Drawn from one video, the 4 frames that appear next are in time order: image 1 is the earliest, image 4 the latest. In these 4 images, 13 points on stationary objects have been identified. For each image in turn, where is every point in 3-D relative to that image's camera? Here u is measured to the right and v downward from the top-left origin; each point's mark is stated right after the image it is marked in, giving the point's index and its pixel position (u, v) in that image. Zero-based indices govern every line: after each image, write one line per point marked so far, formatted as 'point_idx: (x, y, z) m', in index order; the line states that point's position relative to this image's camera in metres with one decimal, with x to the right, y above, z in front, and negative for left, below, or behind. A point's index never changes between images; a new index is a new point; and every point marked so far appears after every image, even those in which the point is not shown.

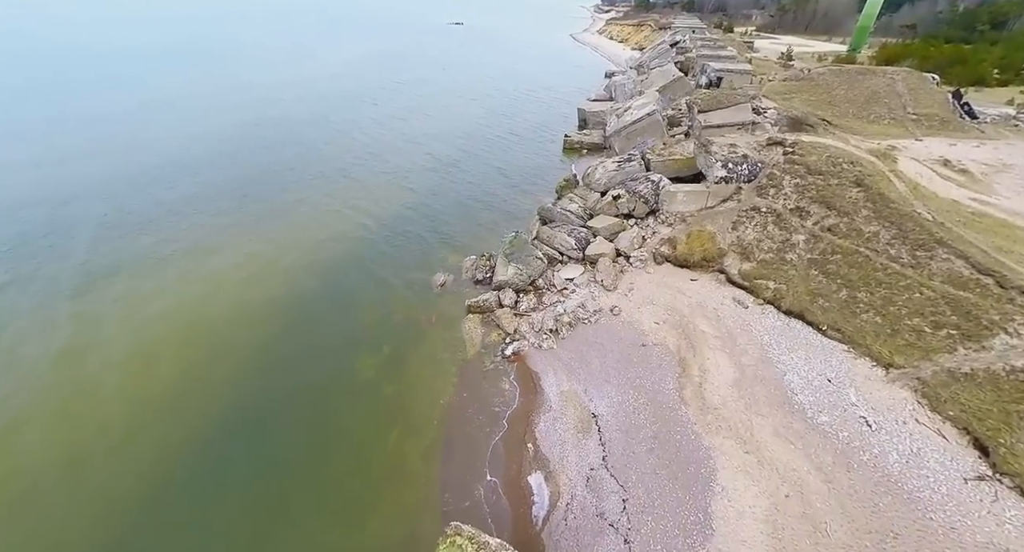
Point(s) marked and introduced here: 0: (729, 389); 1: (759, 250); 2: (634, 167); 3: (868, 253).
0: (+4.3, -2.2, +9.2) m
1: (+6.5, +0.7, +12.2) m
2: (+4.4, +3.9, +16.8) m
3: (+8.2, +0.5, +10.6) m
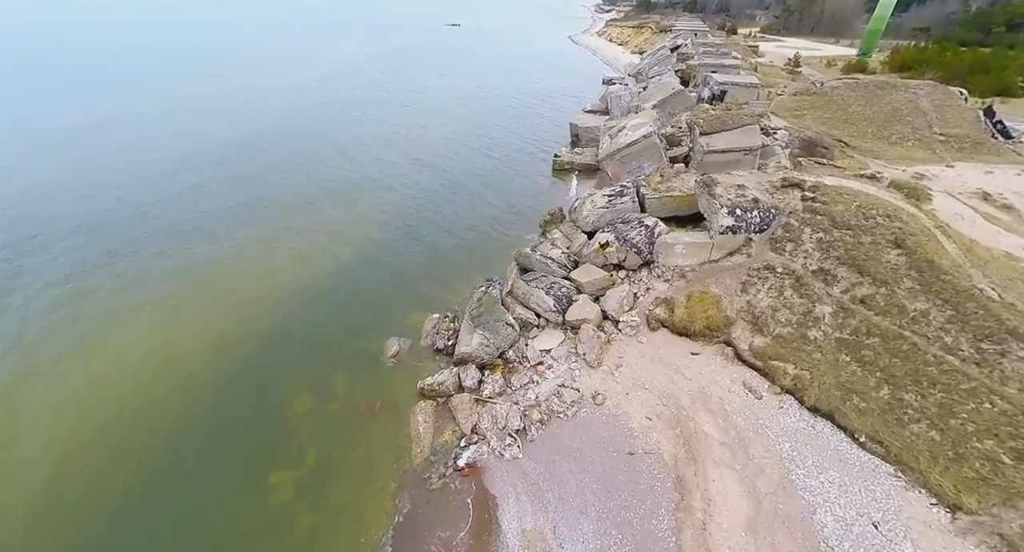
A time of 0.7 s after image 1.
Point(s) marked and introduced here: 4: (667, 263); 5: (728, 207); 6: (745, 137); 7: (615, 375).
0: (+3.5, -3.9, +7.0) m
1: (+5.7, -1.0, +10.0) m
2: (+3.6, +2.2, +14.7) m
3: (+7.4, -1.1, +8.4) m
4: (+4.0, +0.3, +12.0) m
5: (+5.4, +1.8, +11.6) m
6: (+9.2, +5.4, +18.2) m
7: (+2.3, -2.2, +10.2) m
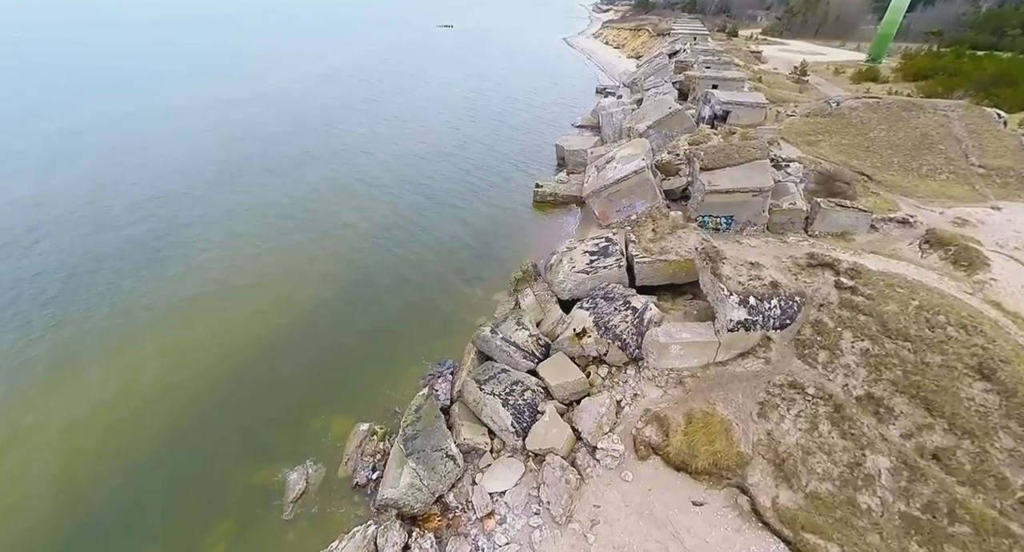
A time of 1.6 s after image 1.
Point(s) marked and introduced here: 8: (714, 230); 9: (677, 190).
0: (+2.5, -6.0, +4.2) m
1: (+4.6, -3.0, +7.2) m
2: (+2.5, +0.1, +11.9) m
3: (+6.3, -3.2, +5.7) m
4: (+3.0, -1.7, +9.2) m
5: (+4.4, -0.3, +8.8) m
6: (+8.1, +3.3, +15.4) m
7: (+1.2, -4.3, +7.5) m
8: (+7.2, +1.7, +16.5) m
9: (+6.7, +3.5, +18.8) m
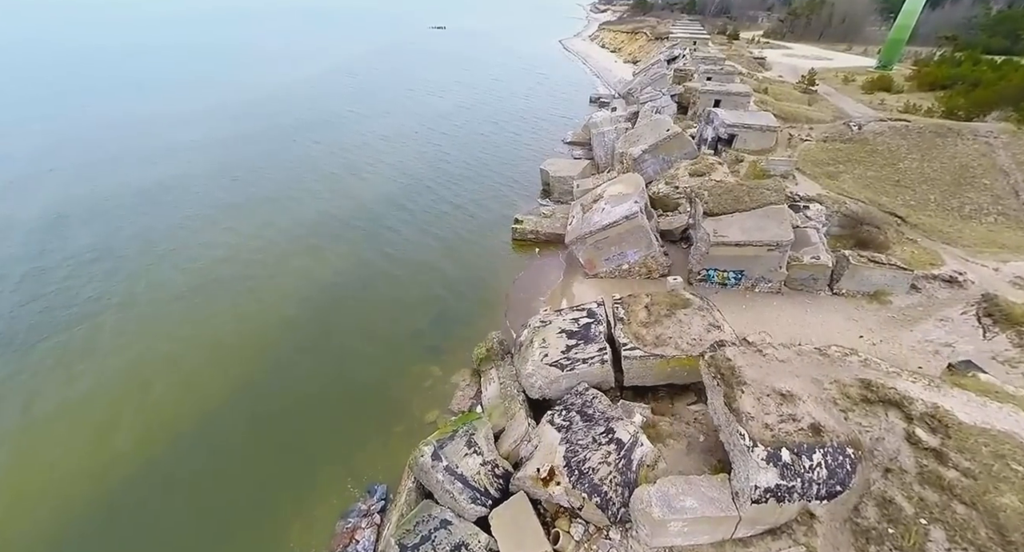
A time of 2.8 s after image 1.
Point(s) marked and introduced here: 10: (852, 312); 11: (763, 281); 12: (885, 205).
0: (+1.6, -7.9, +1.6) m
1: (+3.7, -5.0, +4.6) m
2: (+1.6, -1.8, +9.2) m
3: (+5.4, -5.1, +3.0) m
4: (+2.0, -3.7, +6.5) m
5: (+3.4, -2.2, +6.2) m
6: (+7.1, +1.4, +12.8) m
7: (+0.3, -6.2, +4.8) m
8: (+6.3, -0.2, +13.9) m
9: (+5.8, +1.6, +16.1) m
10: (+9.2, -1.0, +12.5) m
11: (+7.3, -0.1, +13.4) m
12: (+12.2, +2.3, +15.2) m
